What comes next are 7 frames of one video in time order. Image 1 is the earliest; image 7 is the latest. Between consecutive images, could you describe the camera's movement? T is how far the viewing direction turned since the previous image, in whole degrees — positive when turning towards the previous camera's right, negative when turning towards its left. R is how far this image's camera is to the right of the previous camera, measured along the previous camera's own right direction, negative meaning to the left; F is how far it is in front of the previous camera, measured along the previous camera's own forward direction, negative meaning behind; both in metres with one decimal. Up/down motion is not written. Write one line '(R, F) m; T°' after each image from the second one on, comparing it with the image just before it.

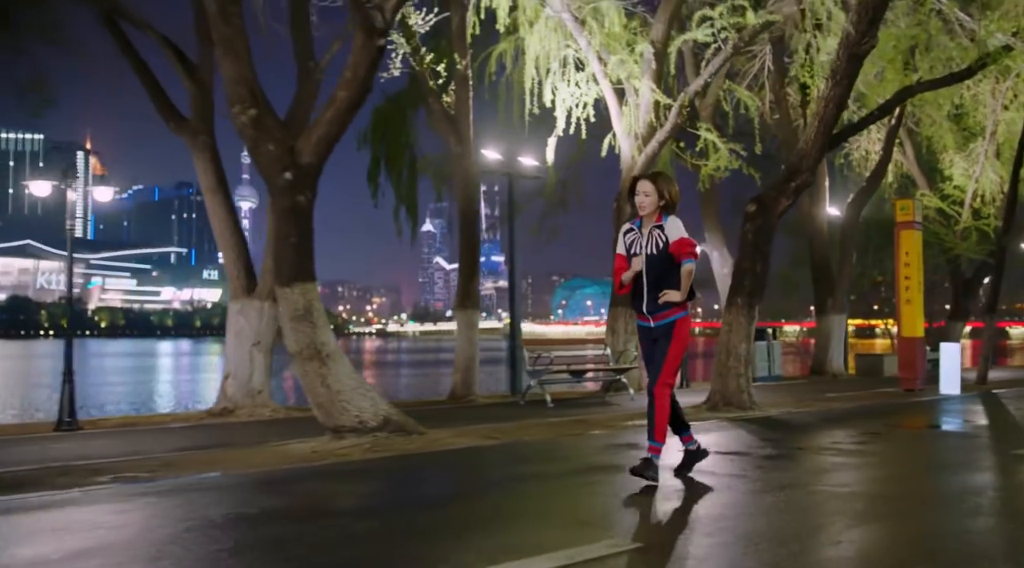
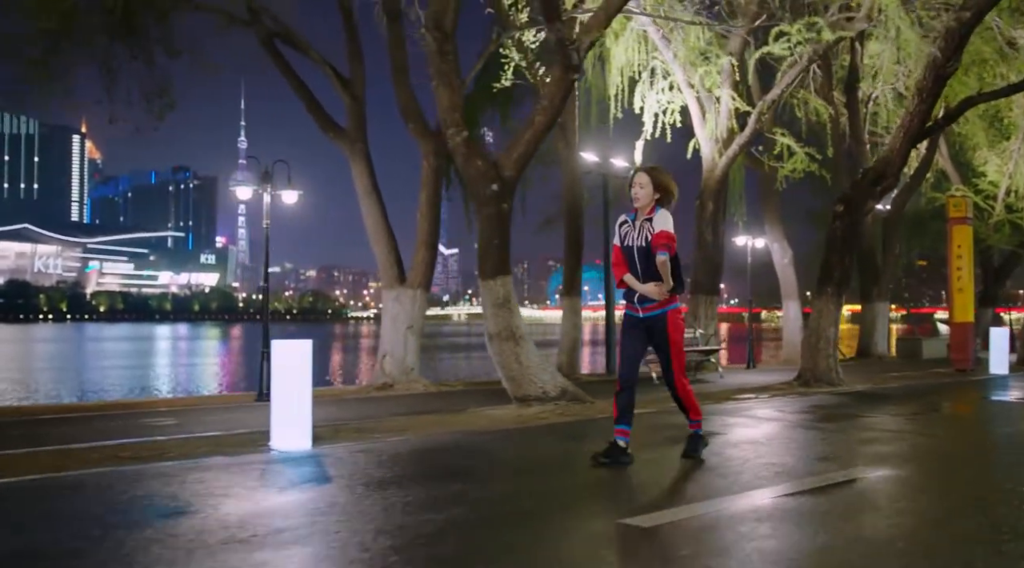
(-2.3, -1.9) m; 0°
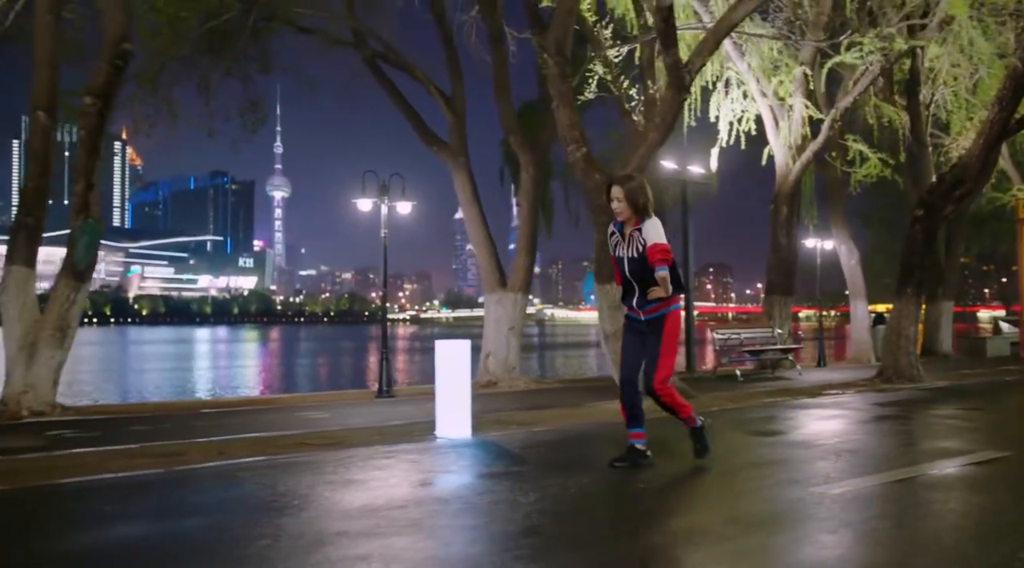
(-1.2, -1.0) m; -2°
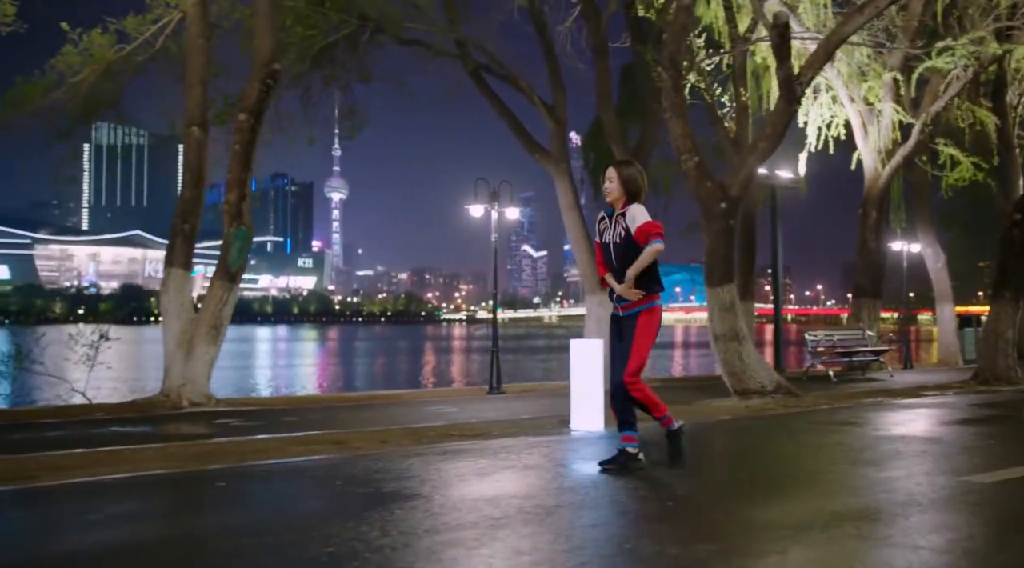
(-0.9, -0.7) m; -4°
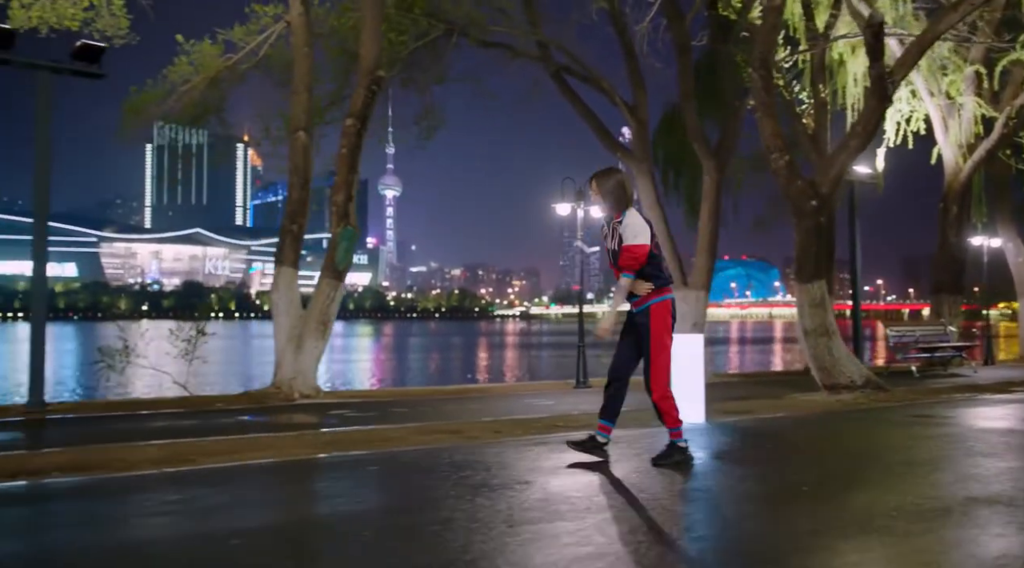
(-0.6, -0.4) m; -3°
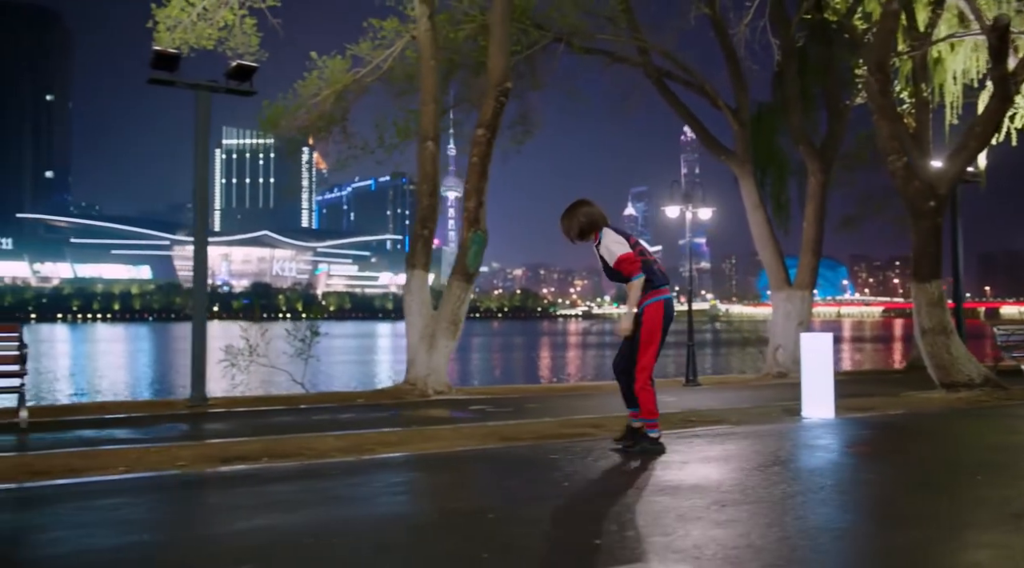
(-1.0, -0.6) m; -4°
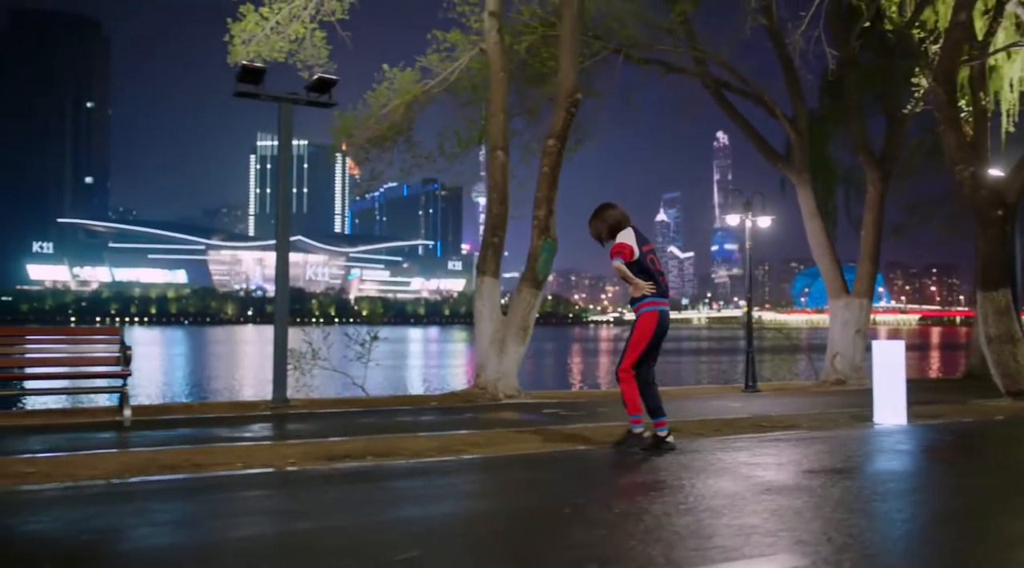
(-0.6, -0.3) m; -2°
